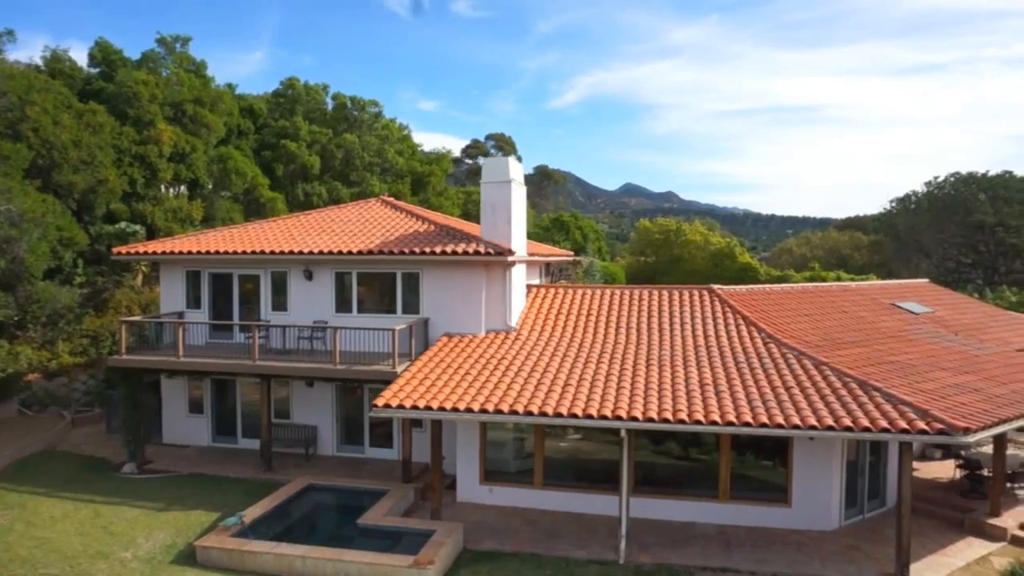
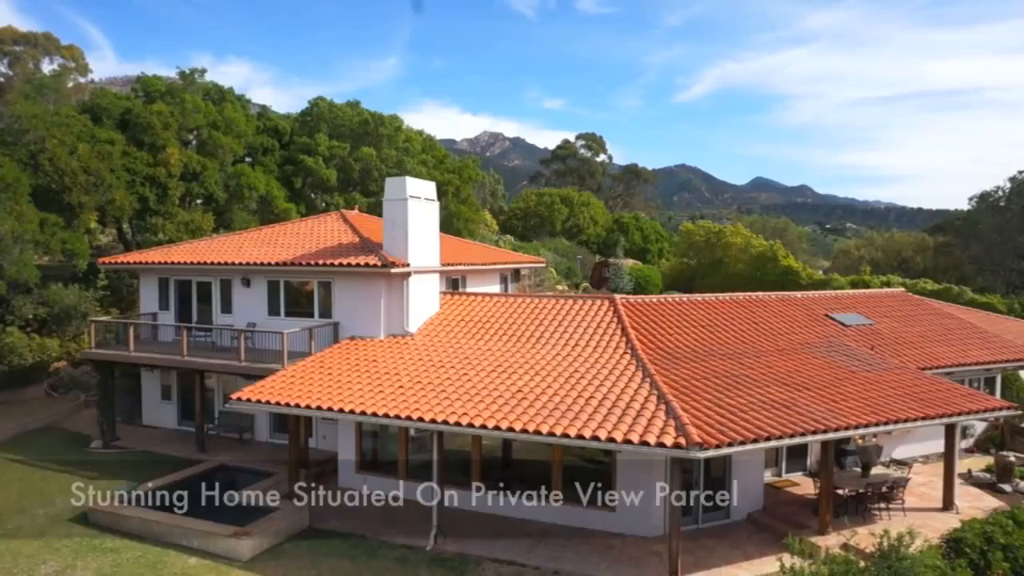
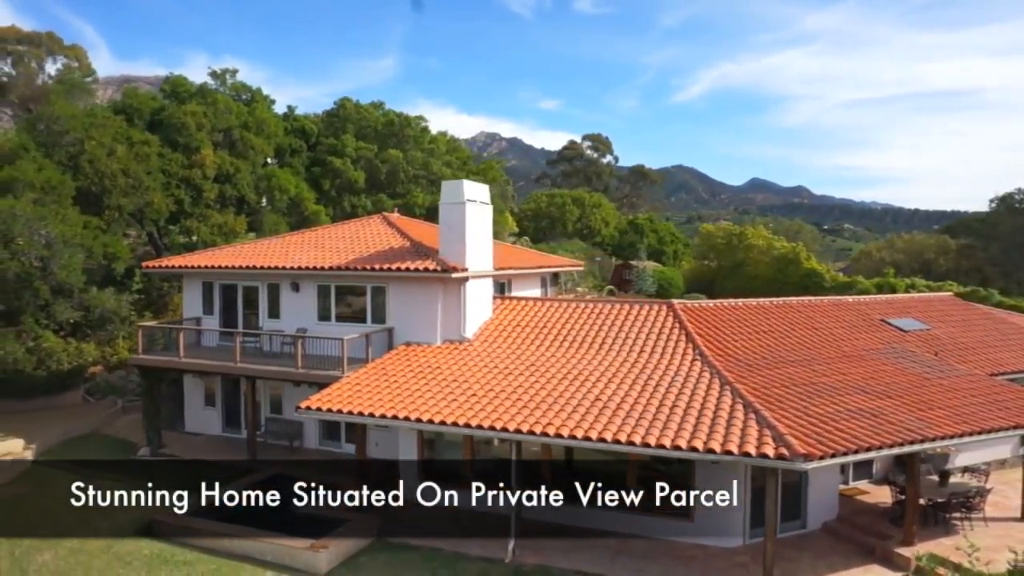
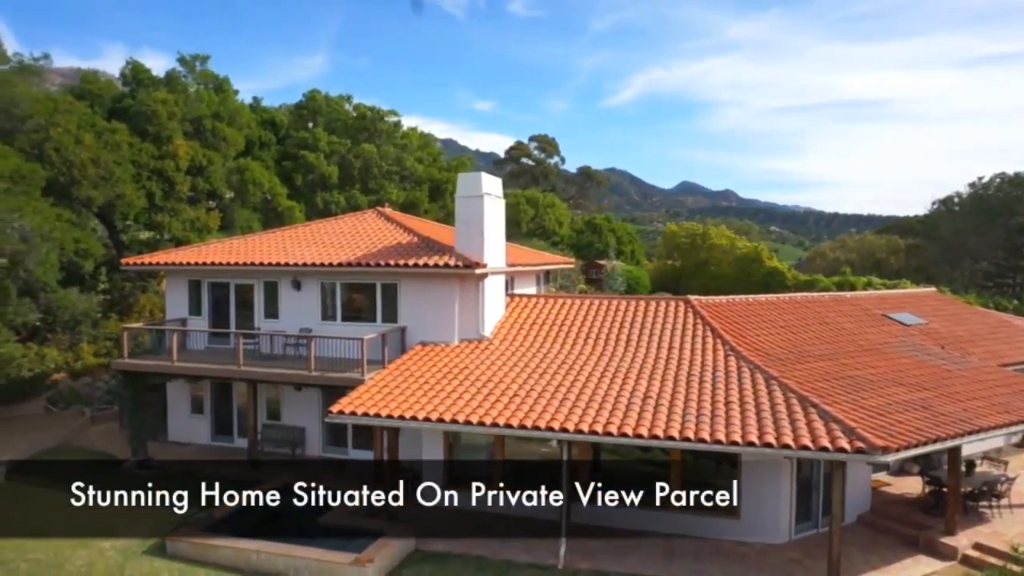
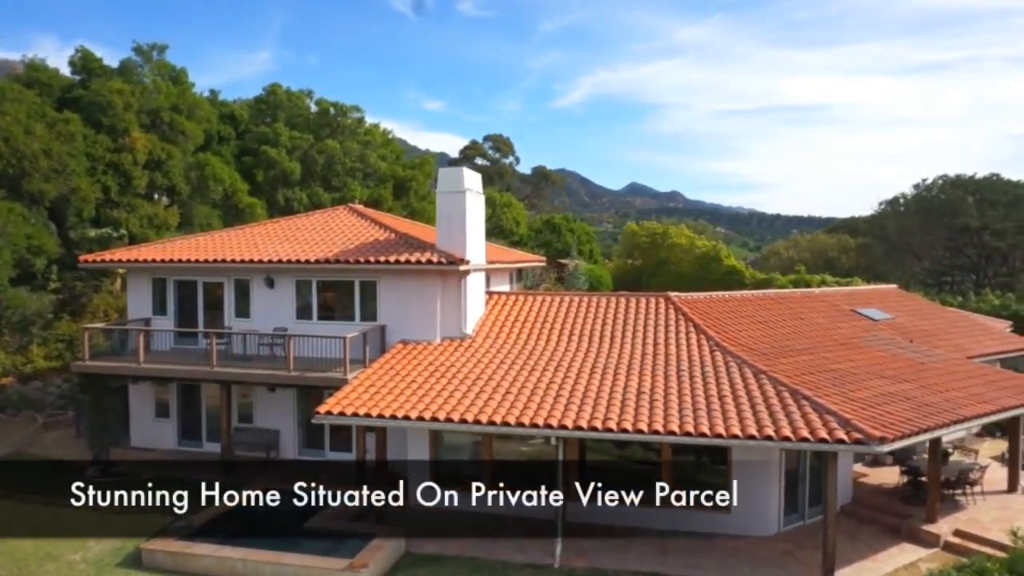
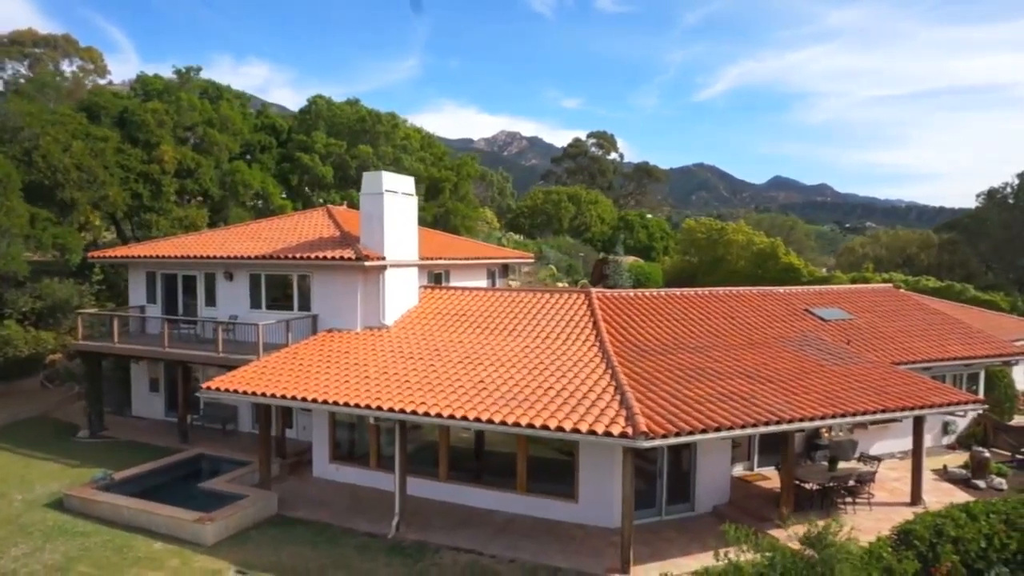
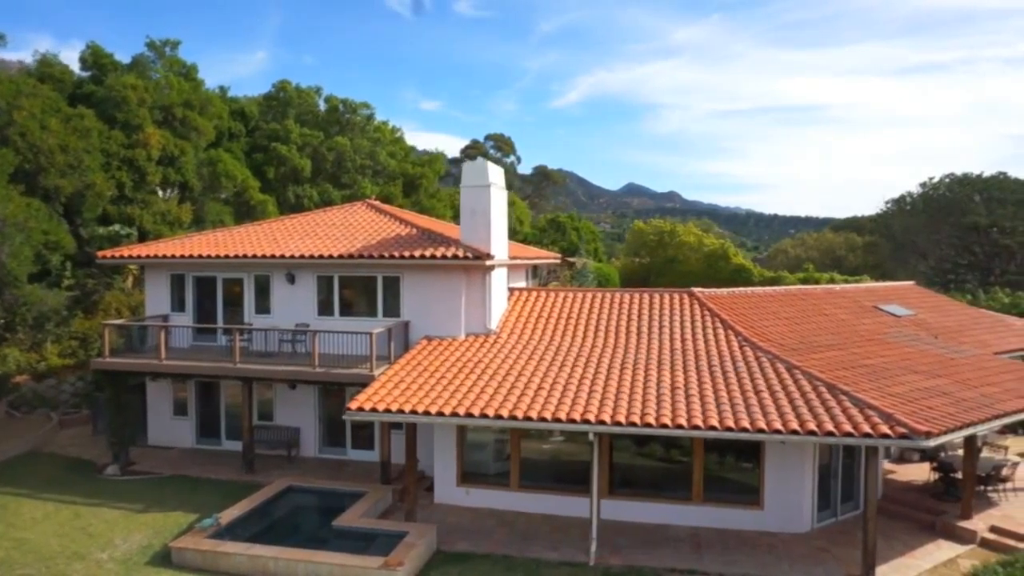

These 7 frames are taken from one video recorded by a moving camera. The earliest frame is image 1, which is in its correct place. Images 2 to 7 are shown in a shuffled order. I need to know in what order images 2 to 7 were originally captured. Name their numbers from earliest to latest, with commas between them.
7, 5, 4, 3, 2, 6
